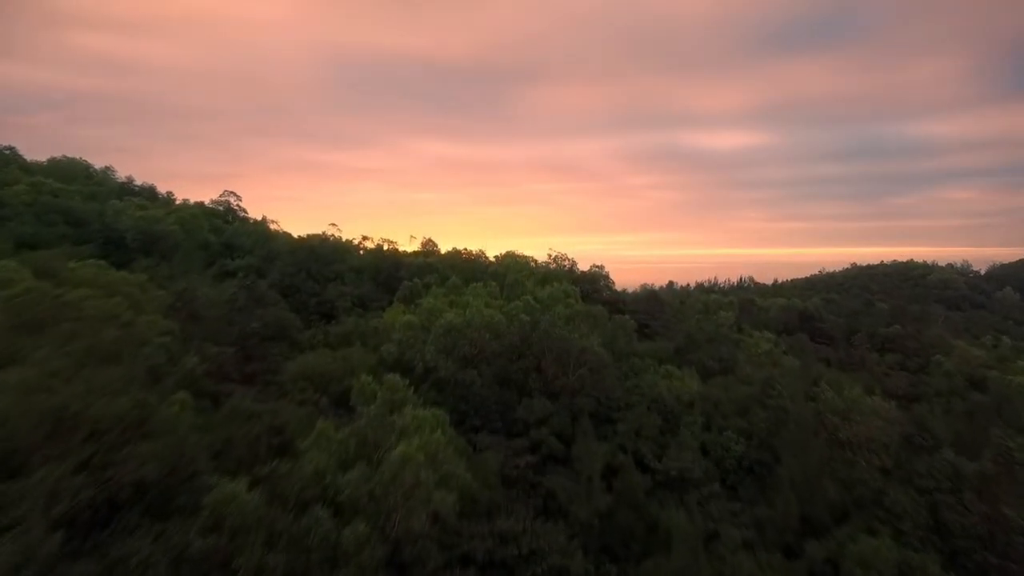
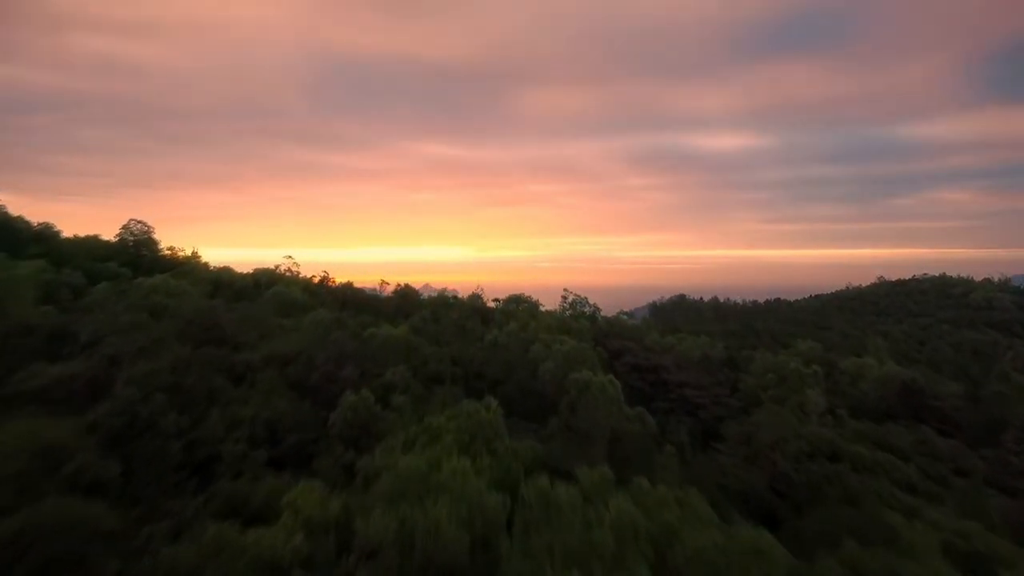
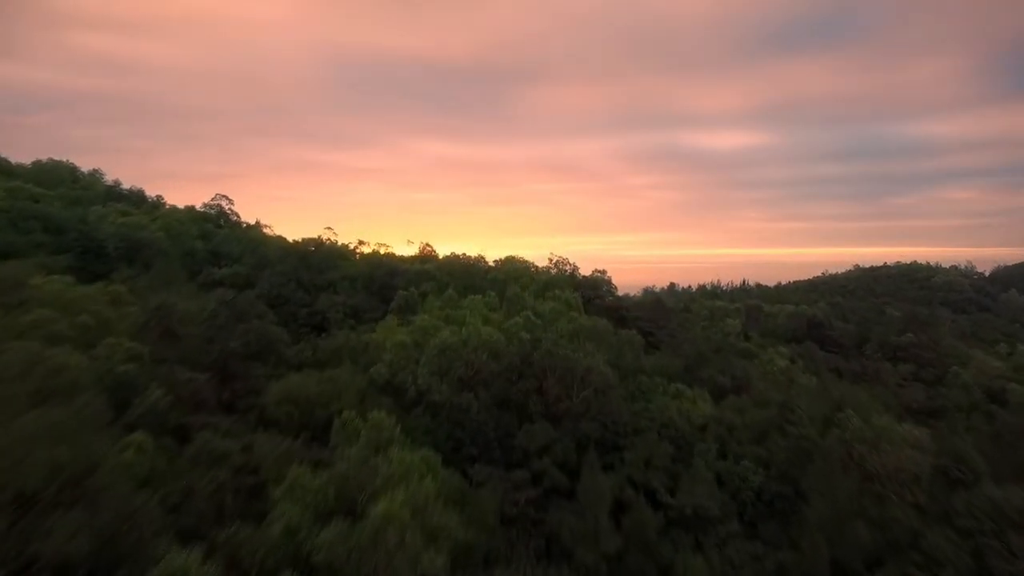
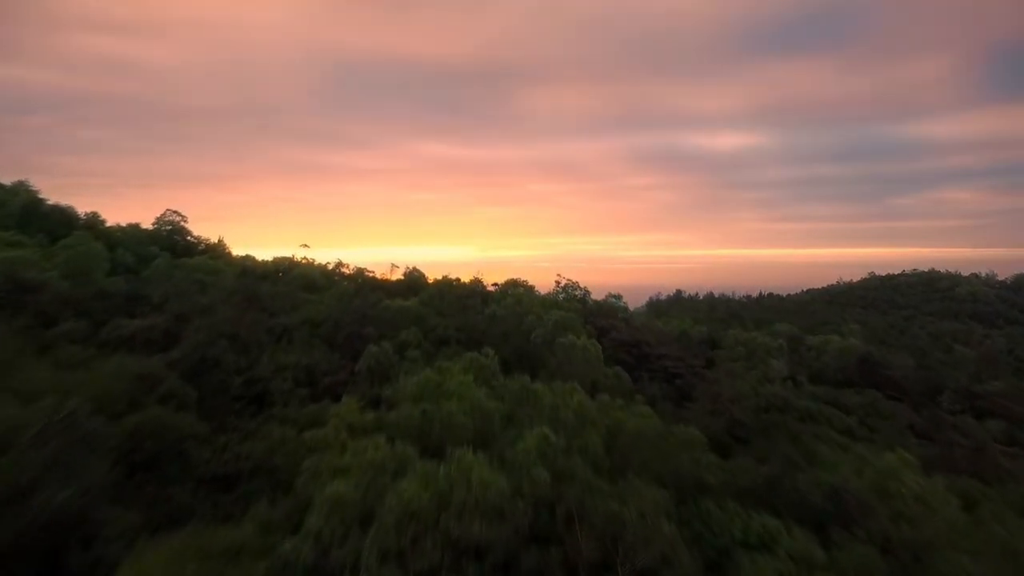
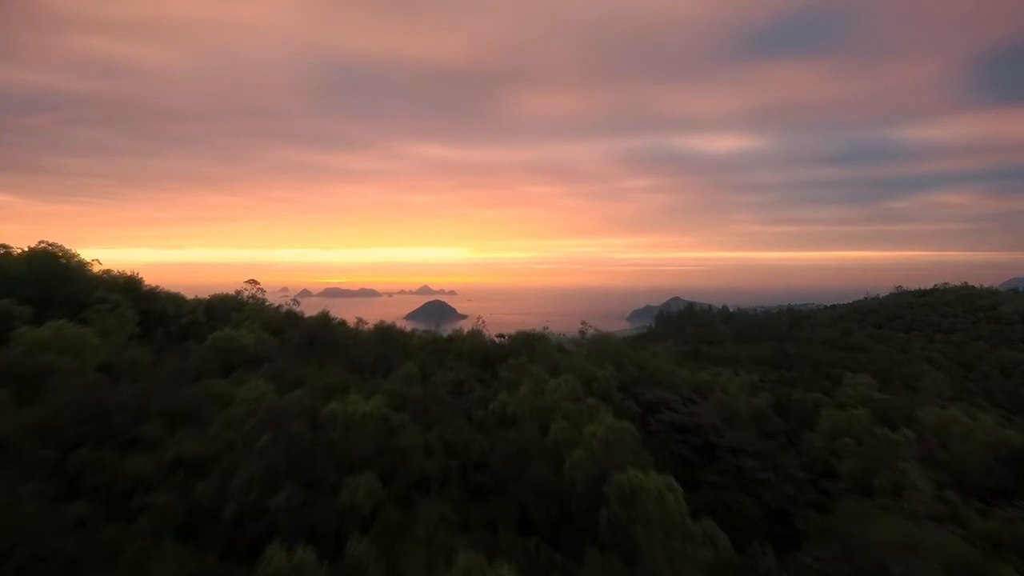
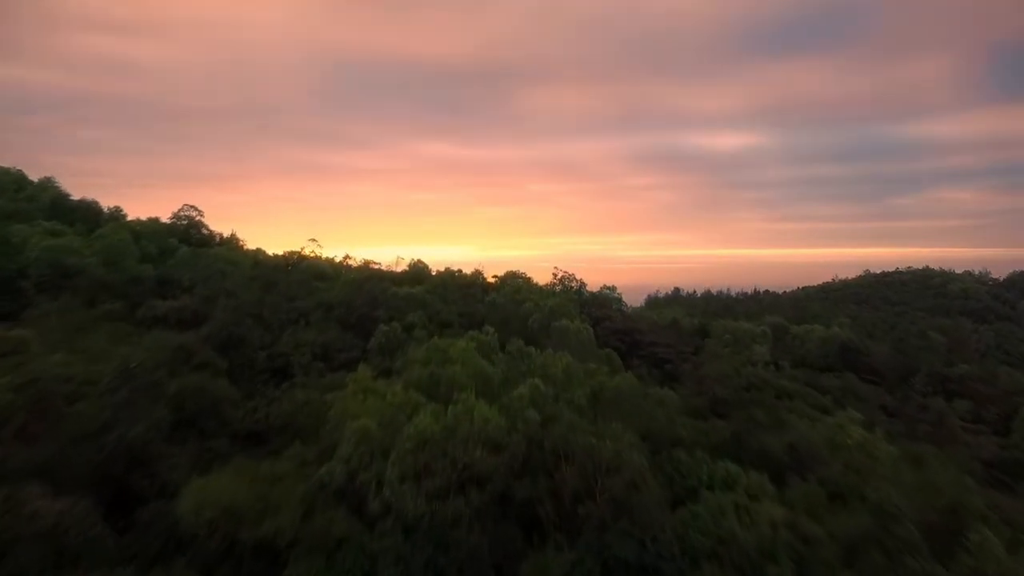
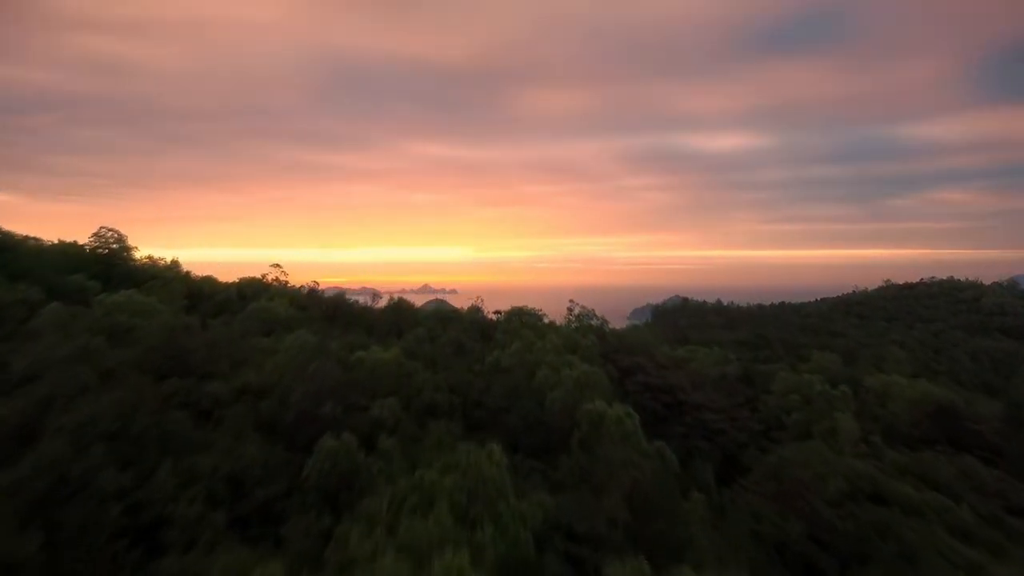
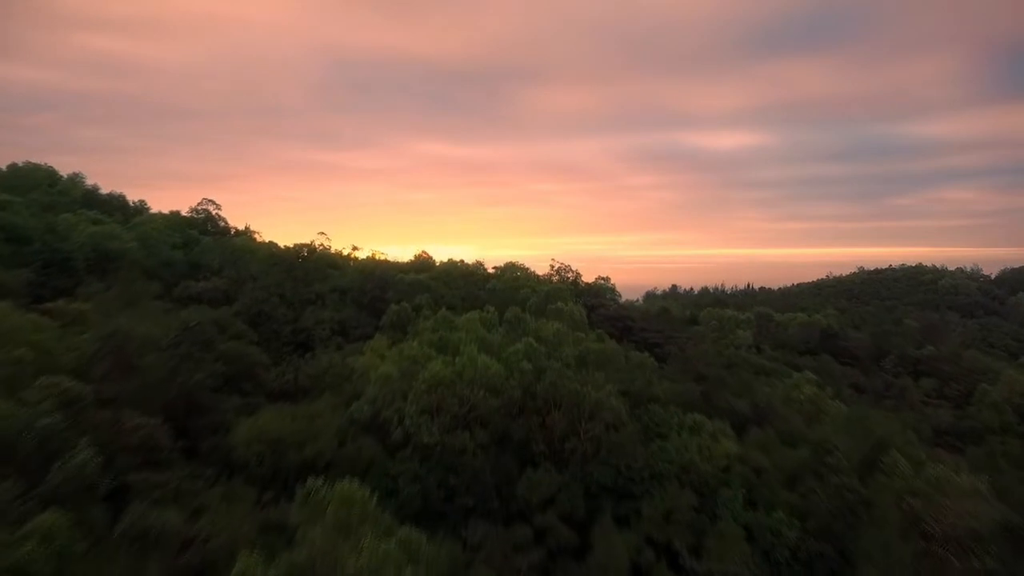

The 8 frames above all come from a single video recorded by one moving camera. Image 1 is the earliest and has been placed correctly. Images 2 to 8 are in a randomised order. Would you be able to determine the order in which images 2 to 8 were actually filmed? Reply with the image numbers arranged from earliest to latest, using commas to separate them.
3, 8, 6, 4, 2, 7, 5
